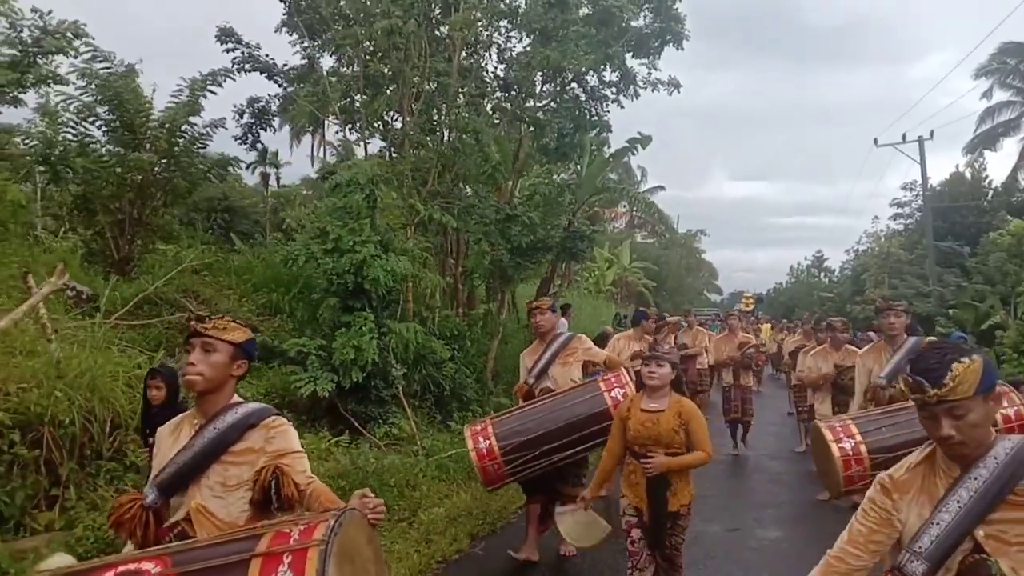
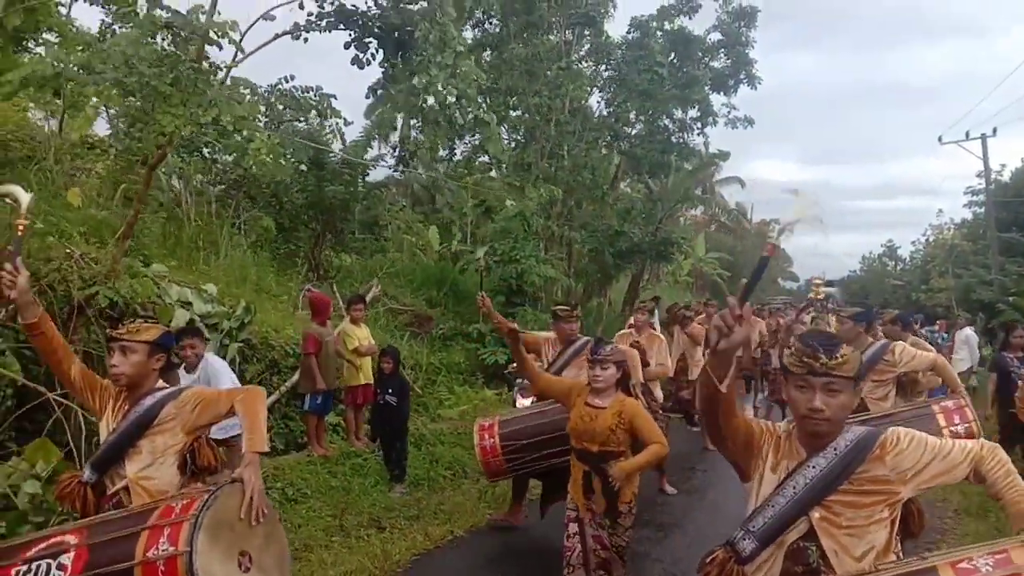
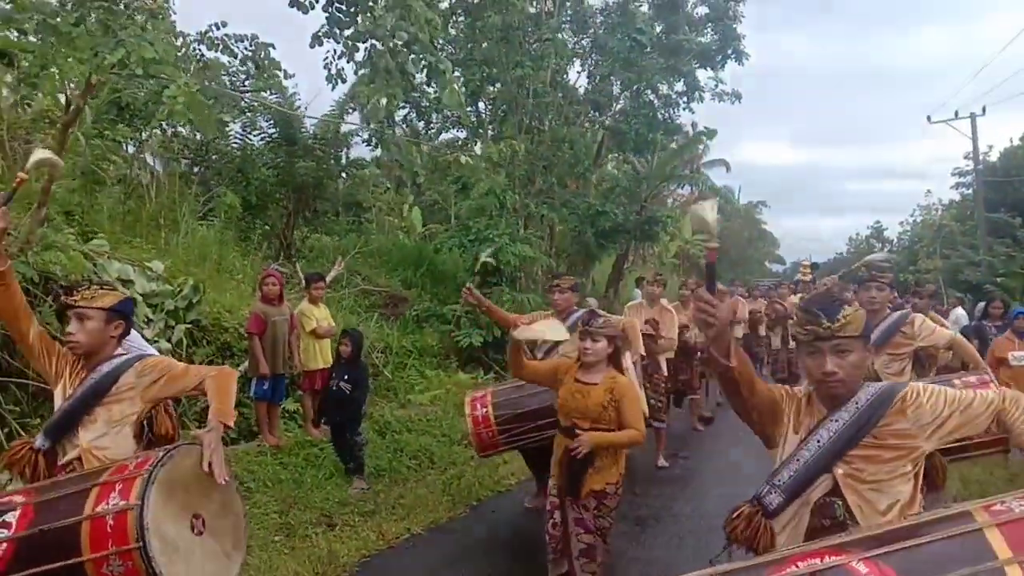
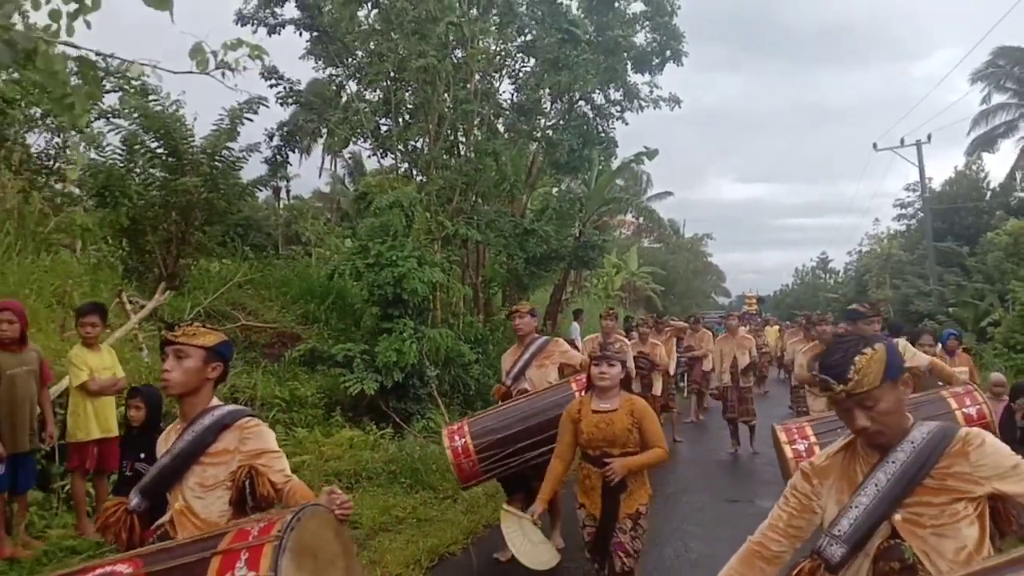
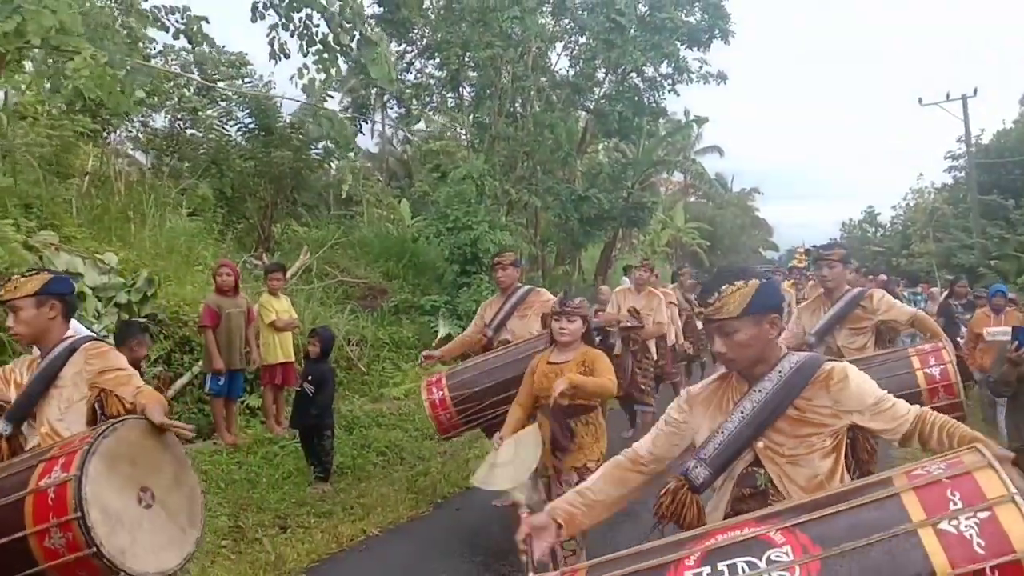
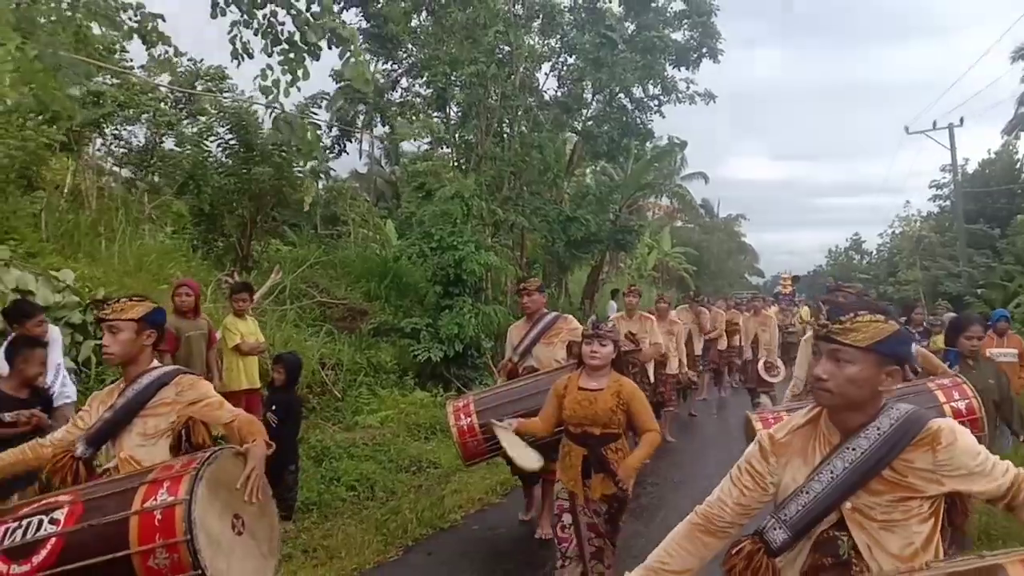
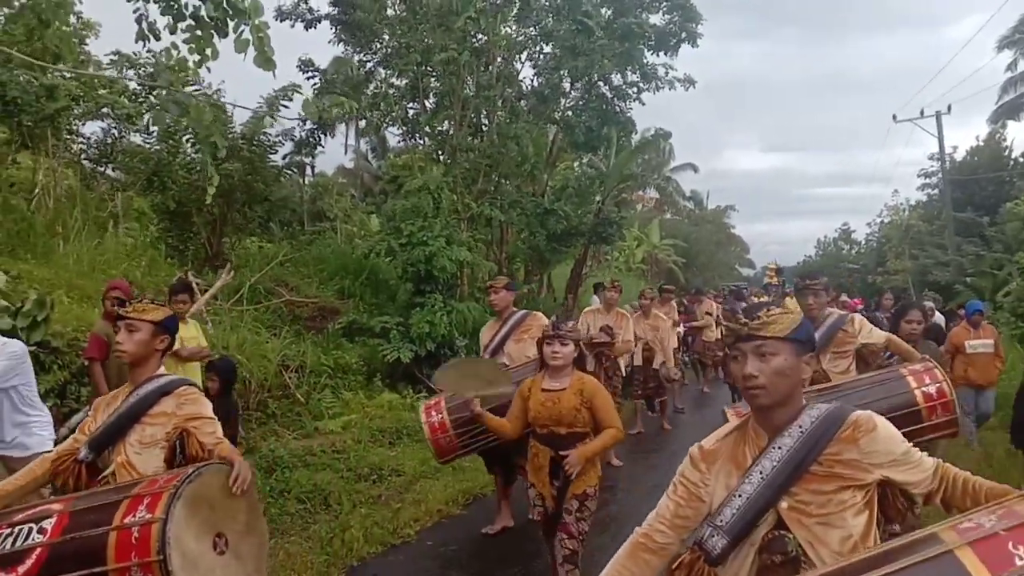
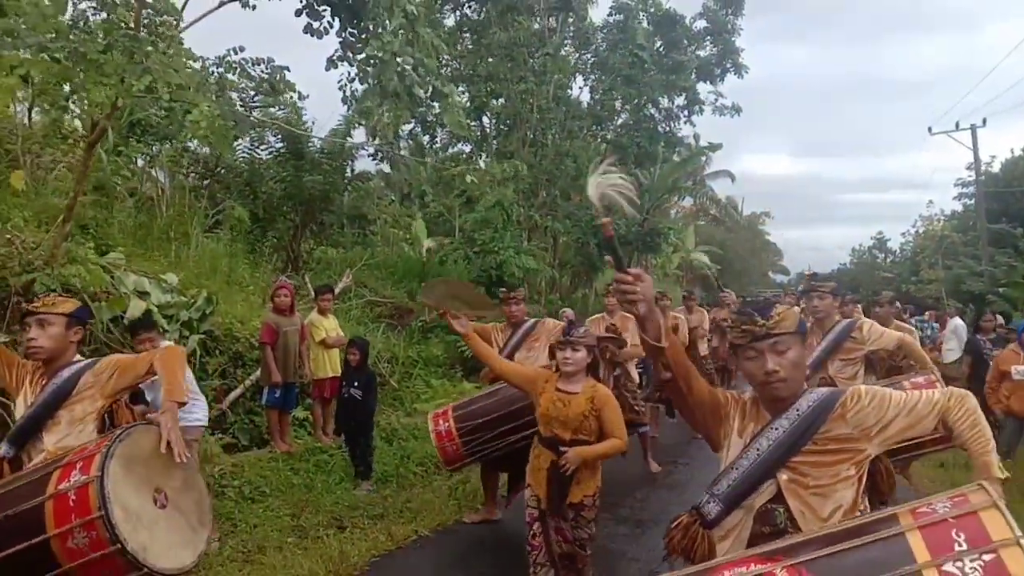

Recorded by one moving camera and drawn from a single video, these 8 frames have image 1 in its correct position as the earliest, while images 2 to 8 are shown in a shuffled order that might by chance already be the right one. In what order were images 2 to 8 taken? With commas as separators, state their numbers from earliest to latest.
4, 7, 6, 5, 3, 8, 2
